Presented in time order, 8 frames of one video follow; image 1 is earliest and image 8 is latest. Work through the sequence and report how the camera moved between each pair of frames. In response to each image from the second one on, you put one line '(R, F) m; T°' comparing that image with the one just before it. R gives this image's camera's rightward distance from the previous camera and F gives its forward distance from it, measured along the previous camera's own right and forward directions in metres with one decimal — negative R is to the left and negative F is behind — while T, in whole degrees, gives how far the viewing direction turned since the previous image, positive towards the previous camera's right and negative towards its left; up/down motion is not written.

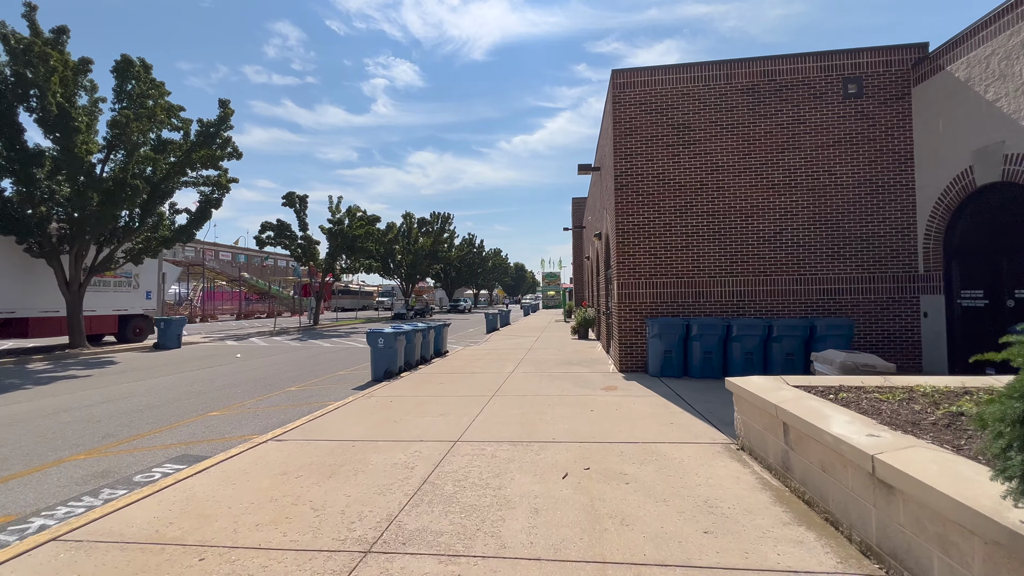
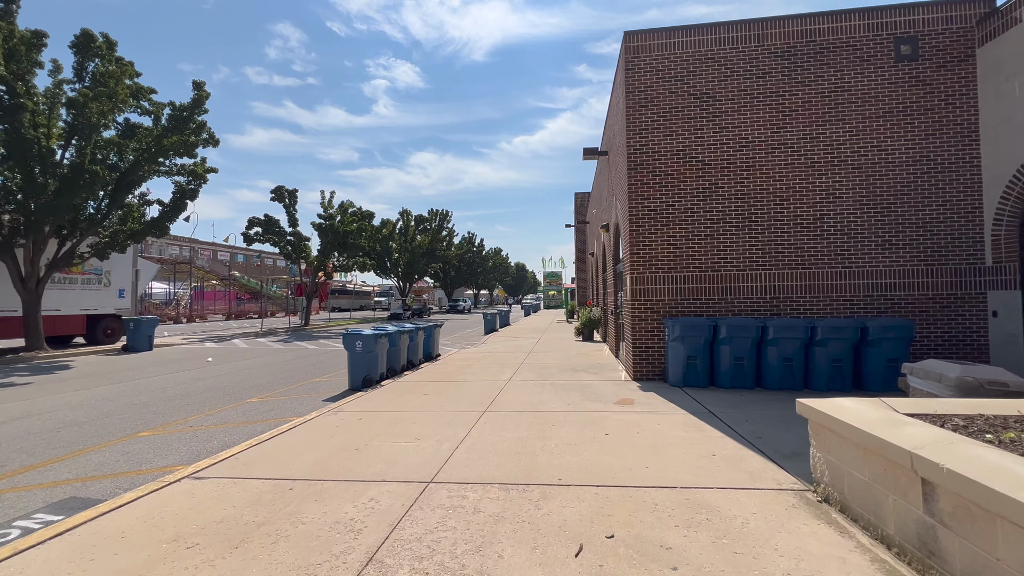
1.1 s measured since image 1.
(+0.1, +1.7) m; 0°
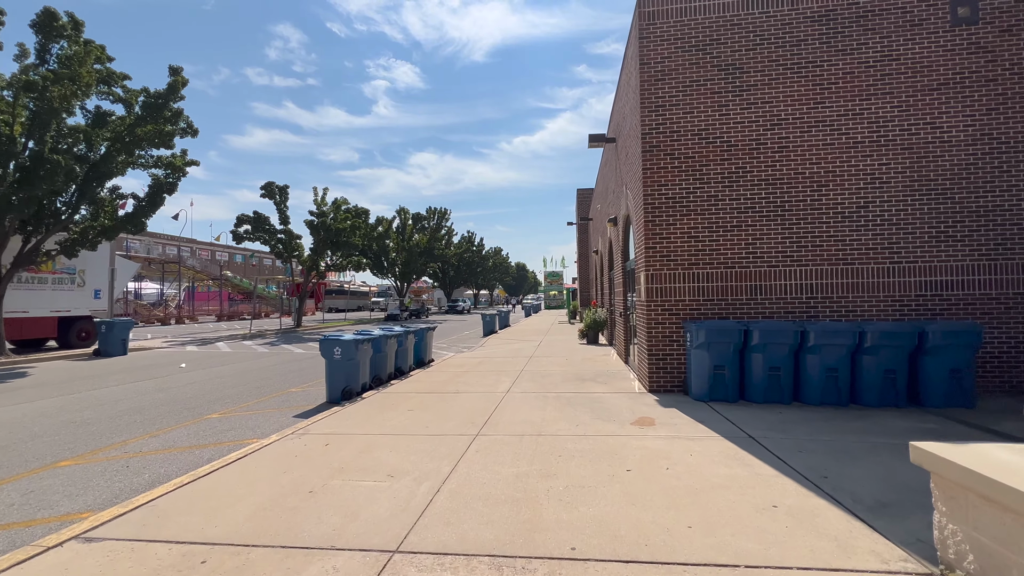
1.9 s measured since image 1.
(0.0, +1.3) m; 0°
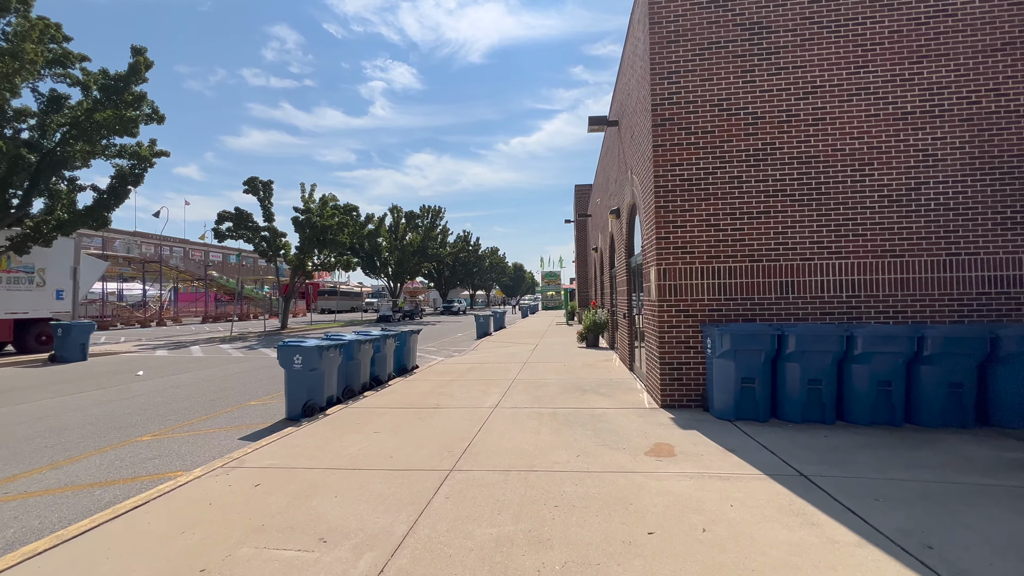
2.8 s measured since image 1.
(+0.2, +1.4) m; 0°
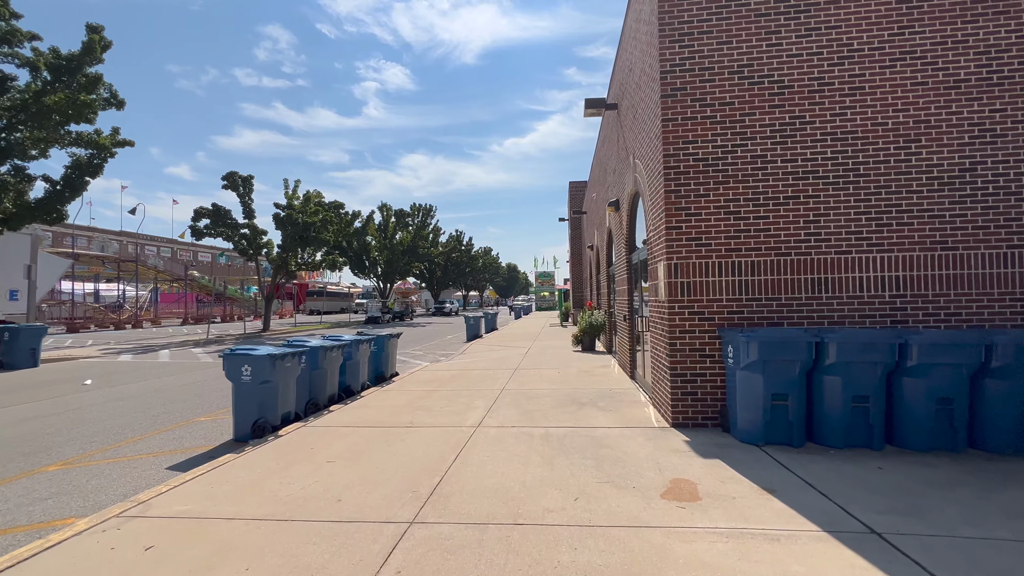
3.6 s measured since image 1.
(+0.1, +1.2) m; +1°
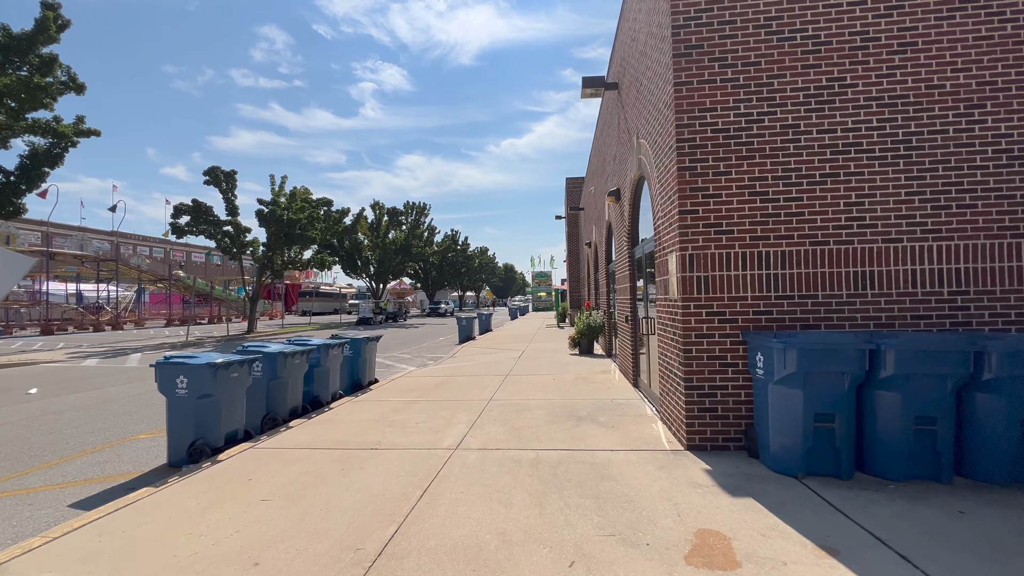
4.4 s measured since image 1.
(+0.2, +1.1) m; 0°
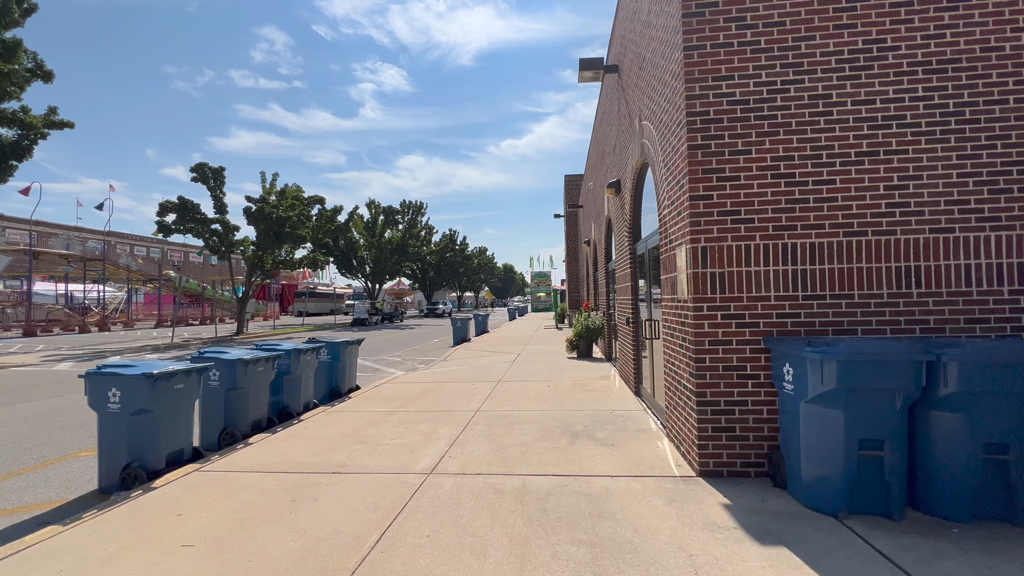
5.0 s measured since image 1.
(+0.2, +0.8) m; 0°
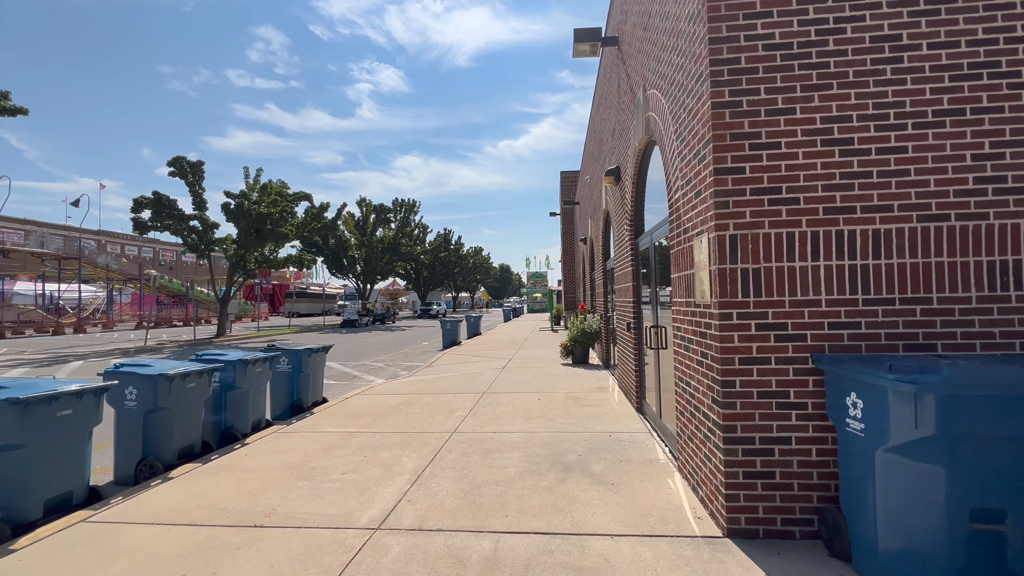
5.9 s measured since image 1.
(+0.2, +1.2) m; 0°
